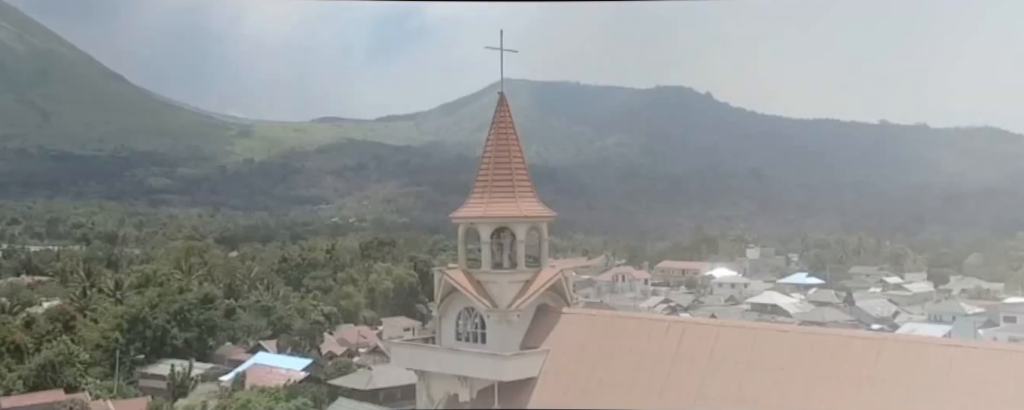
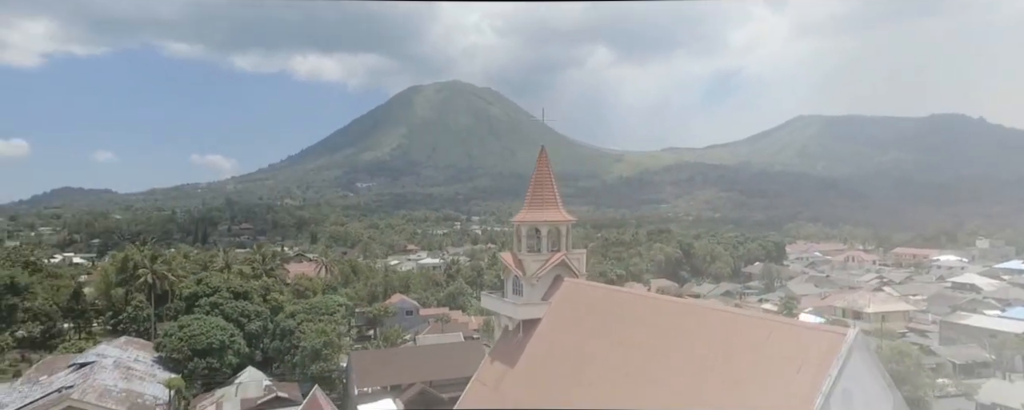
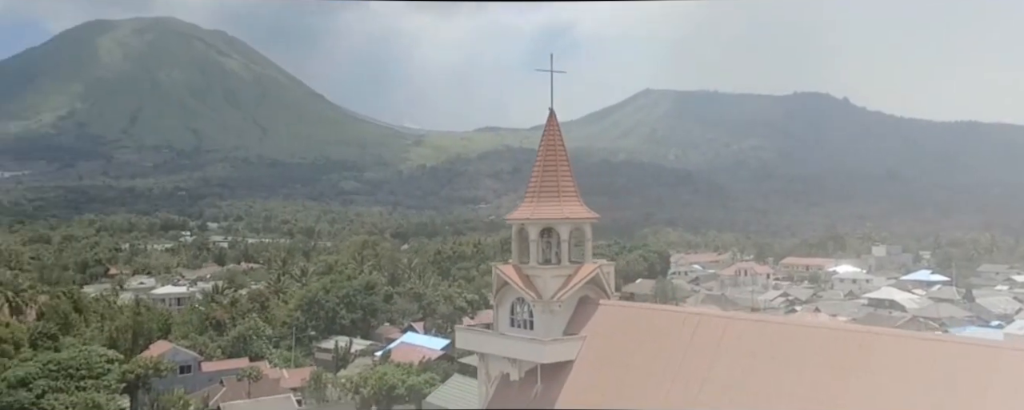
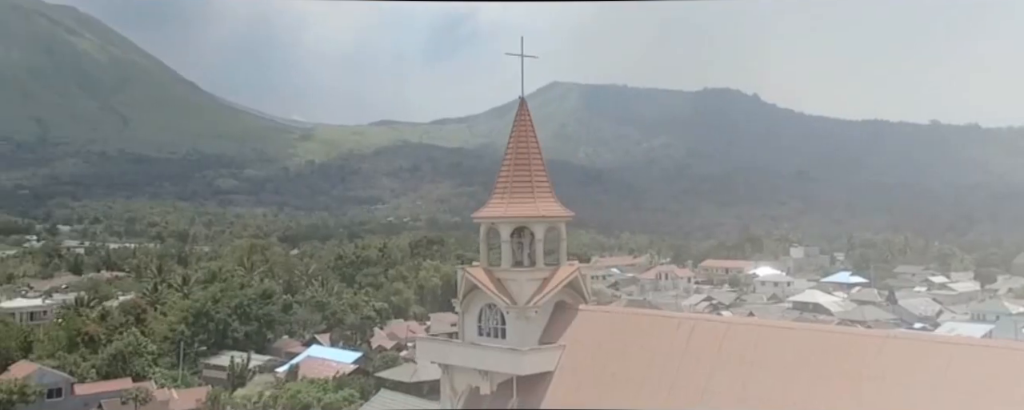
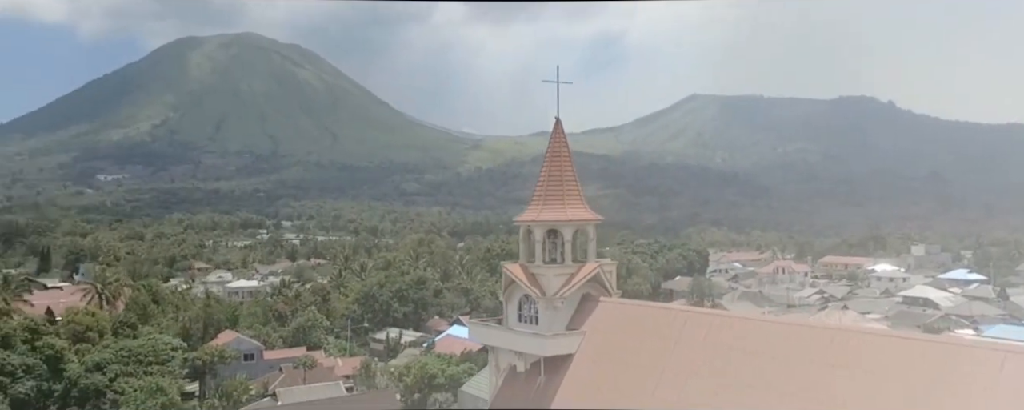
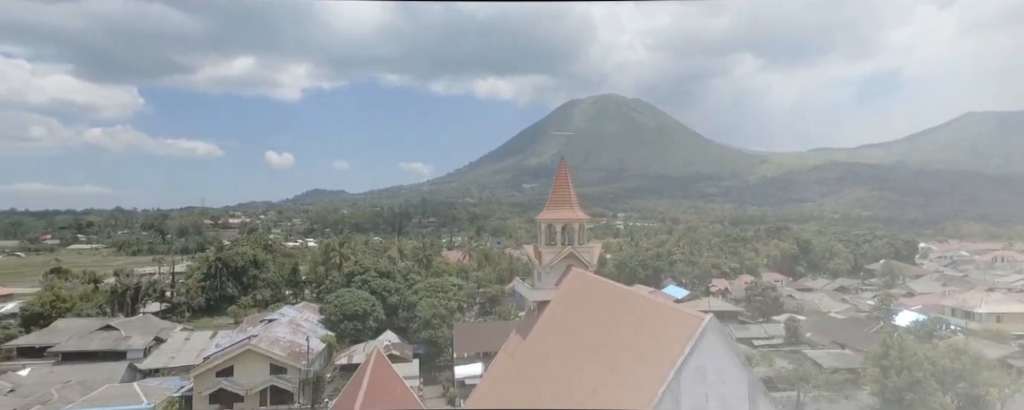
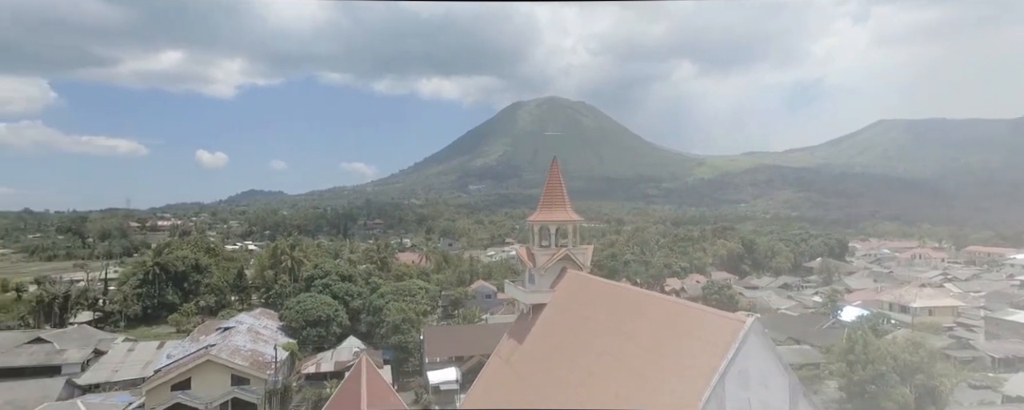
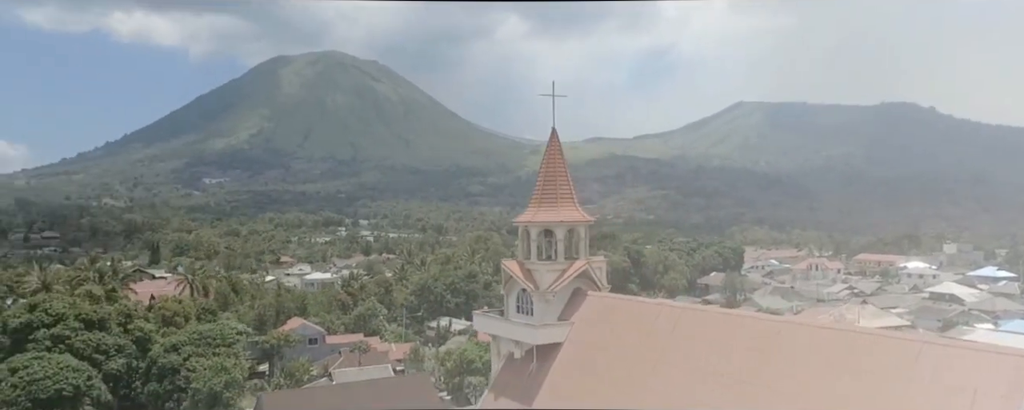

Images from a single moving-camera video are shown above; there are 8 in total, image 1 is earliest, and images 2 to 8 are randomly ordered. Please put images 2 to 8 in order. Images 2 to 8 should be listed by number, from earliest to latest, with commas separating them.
4, 3, 5, 8, 2, 7, 6
